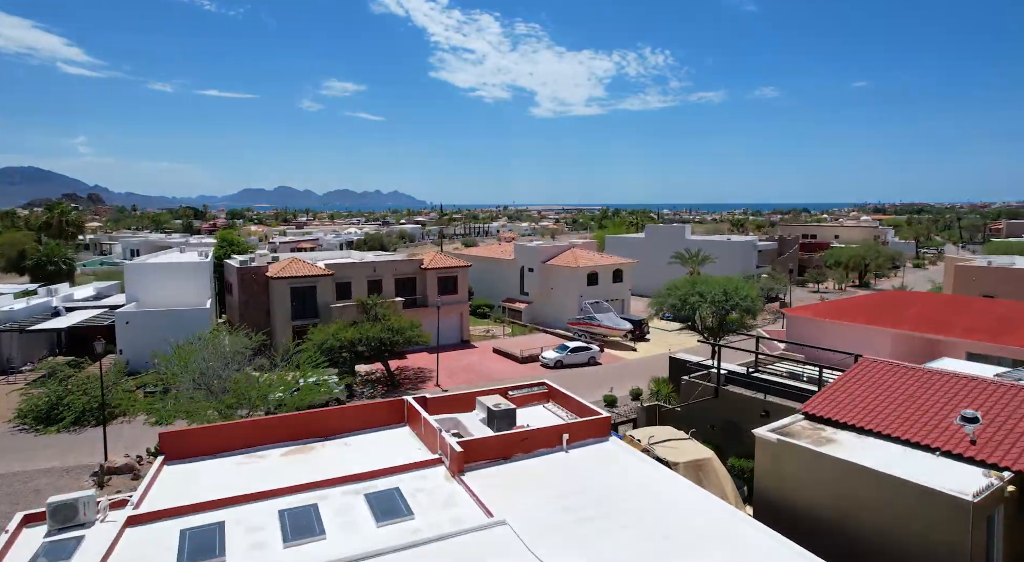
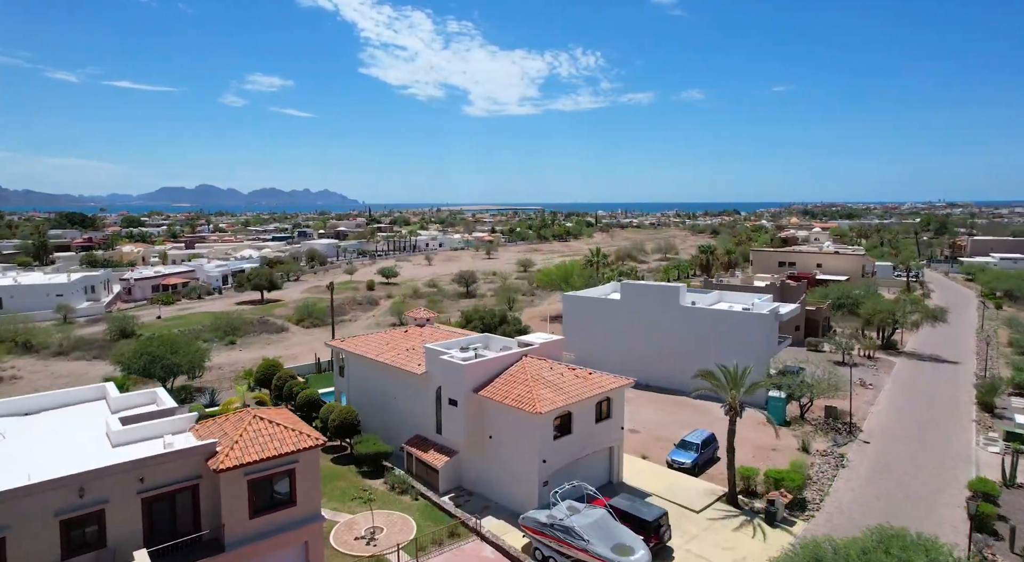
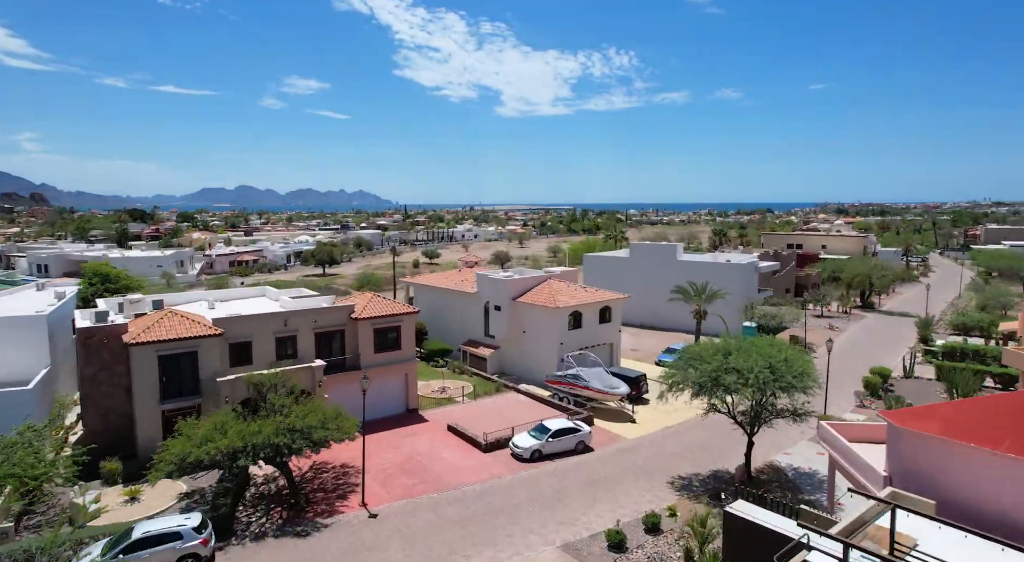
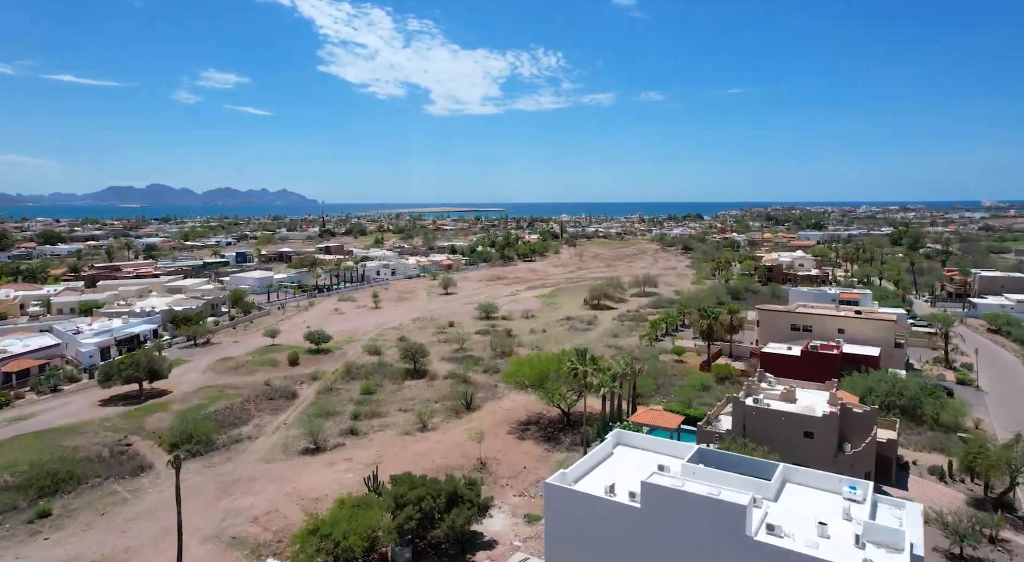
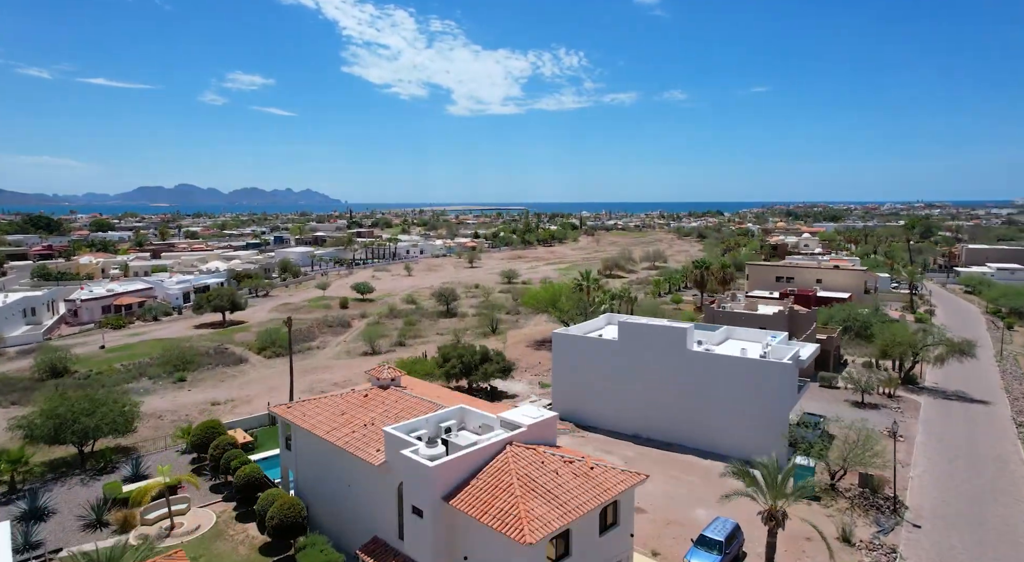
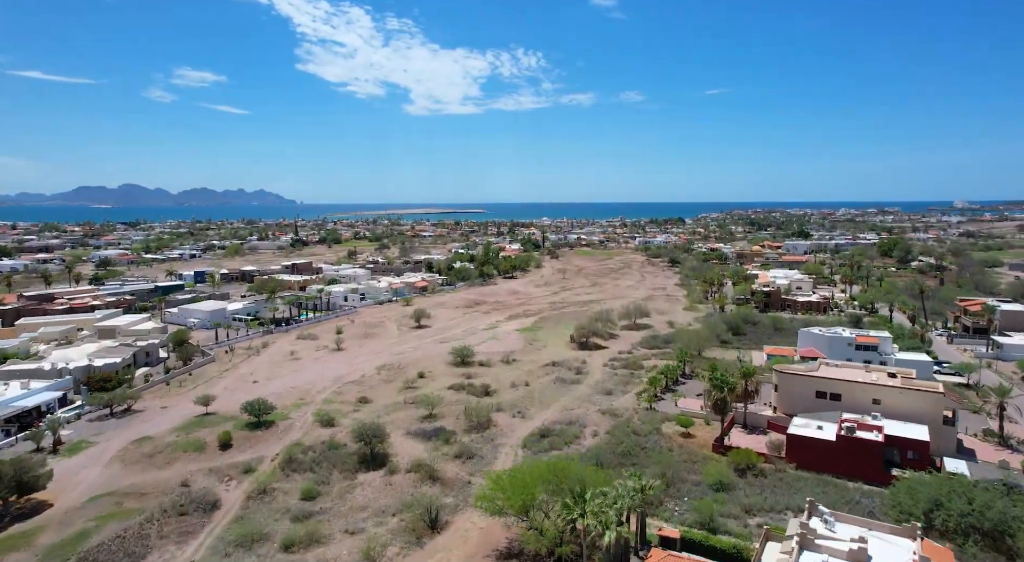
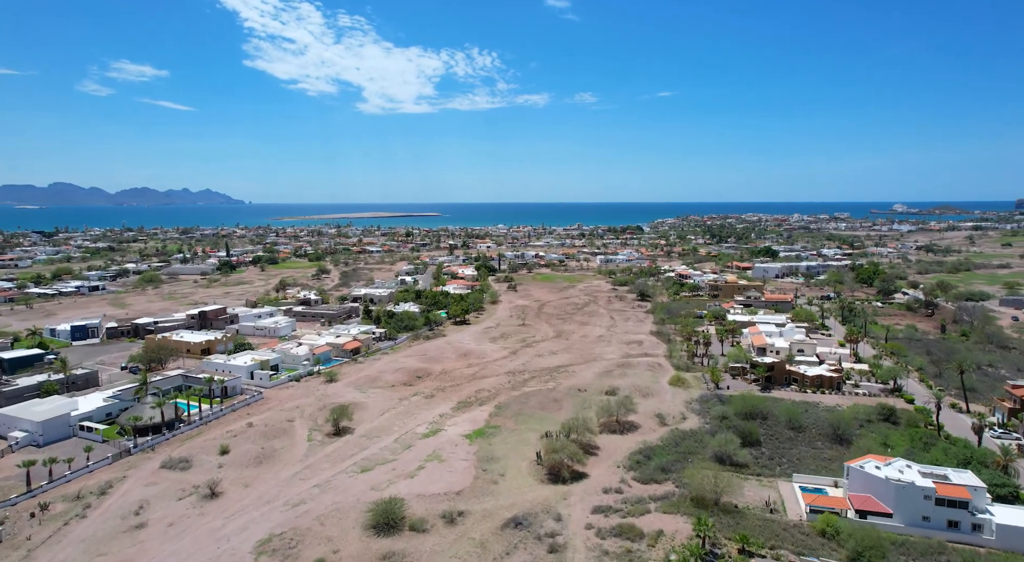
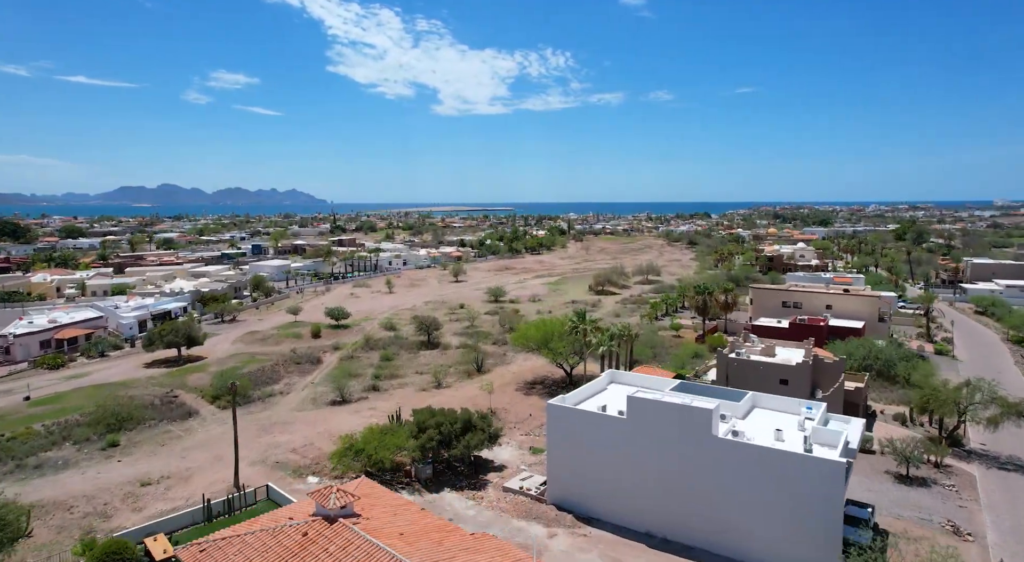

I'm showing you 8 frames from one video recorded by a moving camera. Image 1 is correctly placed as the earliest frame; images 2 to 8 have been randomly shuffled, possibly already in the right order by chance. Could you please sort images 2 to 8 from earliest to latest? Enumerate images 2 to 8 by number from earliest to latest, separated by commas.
3, 2, 5, 8, 4, 6, 7
